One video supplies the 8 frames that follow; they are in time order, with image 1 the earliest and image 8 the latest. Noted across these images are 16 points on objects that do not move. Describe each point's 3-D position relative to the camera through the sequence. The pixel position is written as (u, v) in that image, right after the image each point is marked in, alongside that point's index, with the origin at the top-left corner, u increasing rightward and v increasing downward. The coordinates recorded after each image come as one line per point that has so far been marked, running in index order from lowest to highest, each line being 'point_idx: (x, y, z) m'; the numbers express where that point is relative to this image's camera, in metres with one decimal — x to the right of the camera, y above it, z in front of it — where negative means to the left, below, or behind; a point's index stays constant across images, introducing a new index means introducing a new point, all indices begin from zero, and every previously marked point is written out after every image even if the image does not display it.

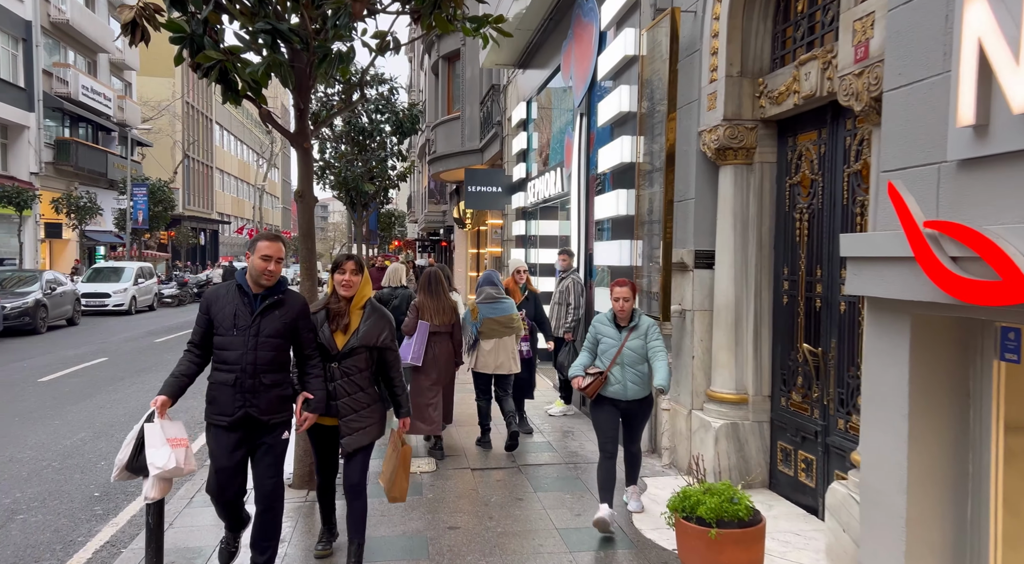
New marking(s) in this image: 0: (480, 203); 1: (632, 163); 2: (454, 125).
0: (-0.6, +1.4, +13.3) m
1: (+1.1, +1.1, +6.8) m
2: (-1.4, +3.9, +18.5) m
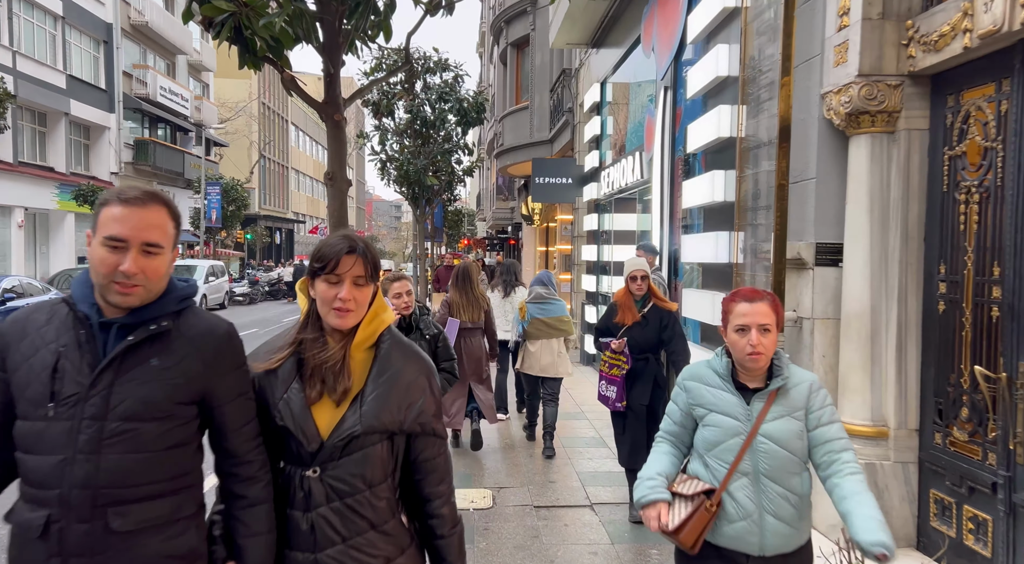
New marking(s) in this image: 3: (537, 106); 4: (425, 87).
0: (+0.6, +1.4, +12.3) m
1: (+1.7, +1.1, +5.7) m
2: (+0.3, +3.9, +17.5) m
3: (+0.6, +4.0, +17.0) m
4: (-1.6, +3.7, +14.1) m
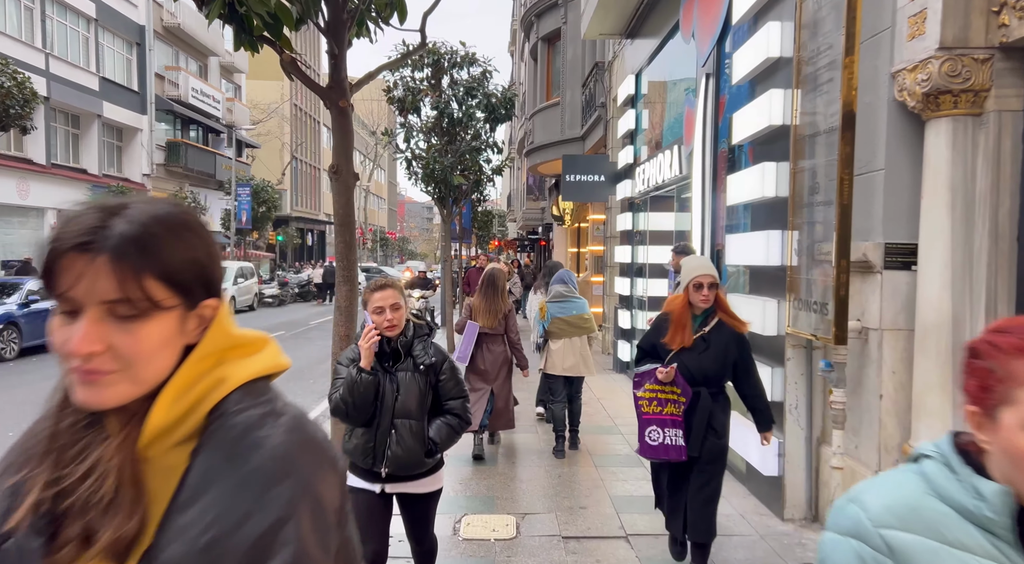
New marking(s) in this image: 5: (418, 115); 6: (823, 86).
0: (+1.1, +1.4, +11.7) m
1: (+1.8, +1.0, +5.1) m
2: (+0.9, +3.9, +17.0) m
3: (+1.2, +4.0, +16.5) m
4: (-1.1, +3.6, +13.7) m
5: (-1.7, +3.1, +13.9) m
6: (+1.9, +1.2, +4.5) m
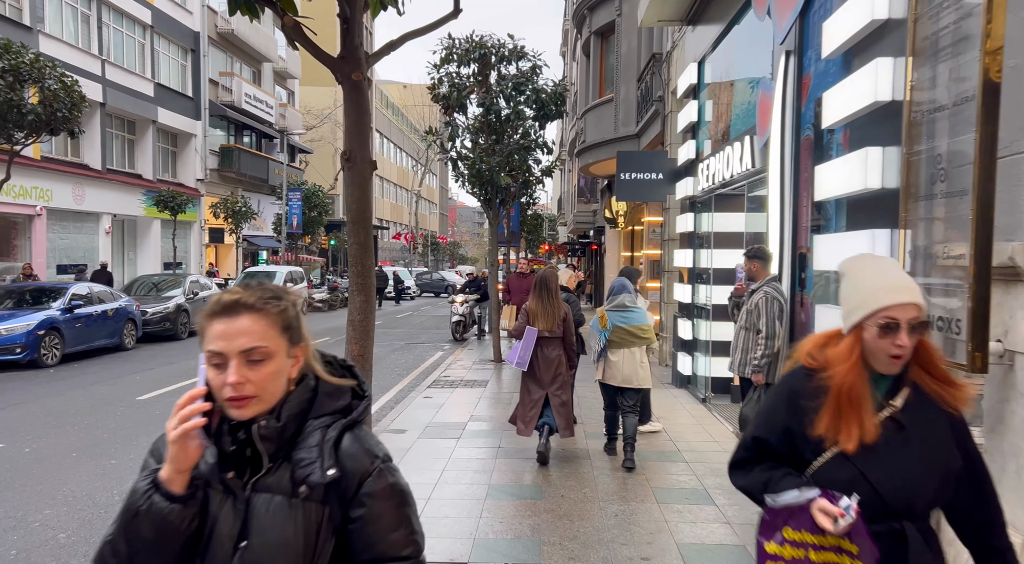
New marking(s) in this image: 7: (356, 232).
0: (+1.8, +1.3, +10.9) m
1: (+2.1, +1.0, +4.2) m
2: (+2.0, +3.7, +16.2) m
3: (+2.3, +3.8, +15.6) m
4: (-0.2, +3.5, +13.0) m
5: (-0.8, +3.0, +13.2) m
6: (+2.1, +1.1, +3.7) m
7: (-0.7, +0.2, +3.6) m
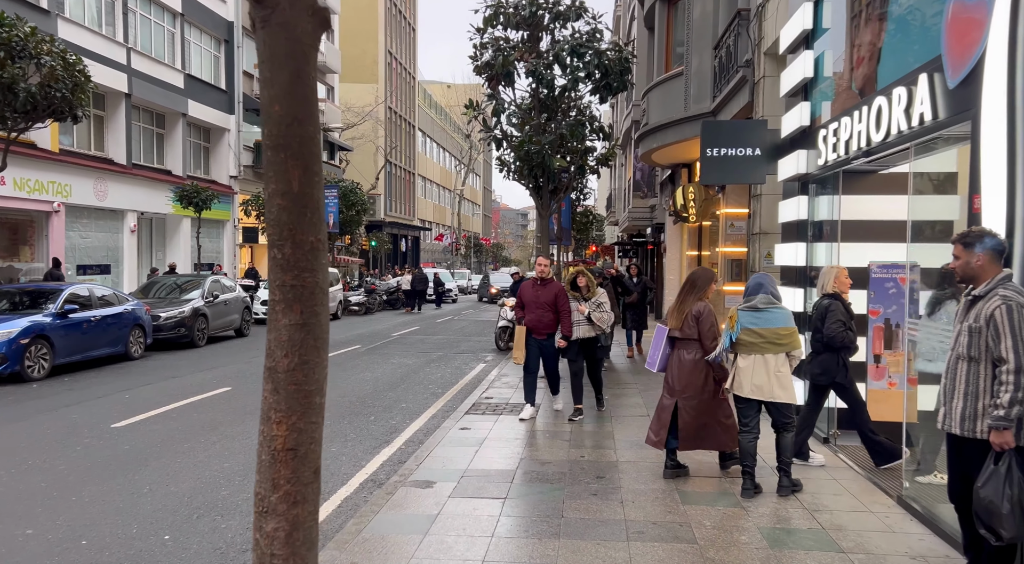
0: (+2.5, +1.2, +8.7) m
1: (+2.4, +1.0, +2.0) m
2: (+3.0, +3.7, +14.0) m
3: (+3.3, +3.8, +13.4) m
4: (+0.6, +3.5, +10.9) m
5: (0.0, +2.9, +11.2) m
6: (+2.4, +1.1, +1.5) m
7: (-0.5, +0.2, +1.6) m
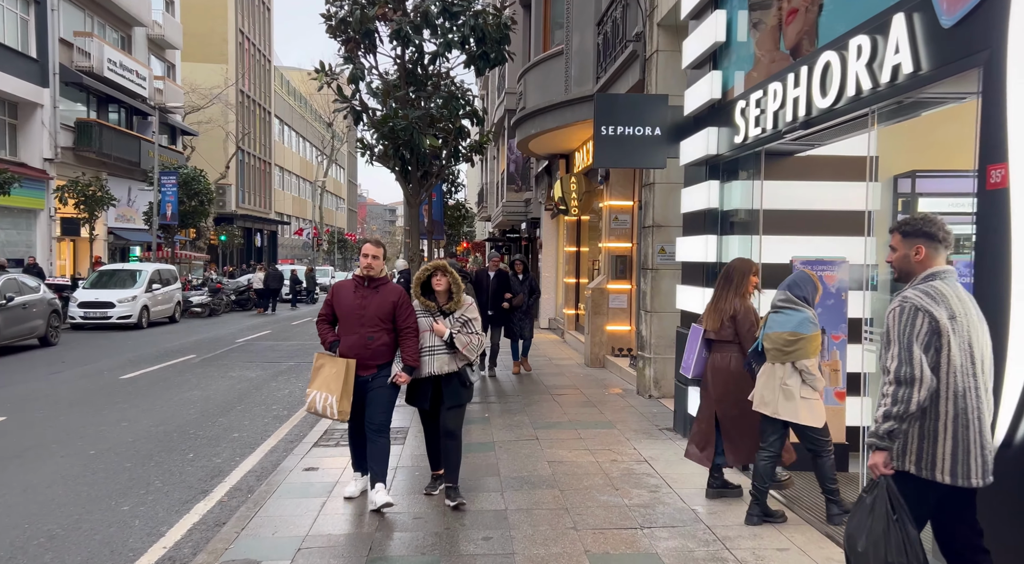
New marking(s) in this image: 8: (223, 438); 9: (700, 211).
0: (+1.1, +1.3, +7.5) m
1: (+2.2, +1.0, +0.9) m
2: (+0.7, +3.7, +12.8) m
3: (+1.0, +3.8, +12.3) m
4: (-1.1, +3.5, +9.4) m
5: (-1.8, +2.9, +9.5) m
6: (+2.3, +1.1, +0.4) m
7: (-0.6, +0.2, 0.0) m
8: (-2.9, -1.6, +7.6) m
9: (+1.8, +0.7, +7.0) m
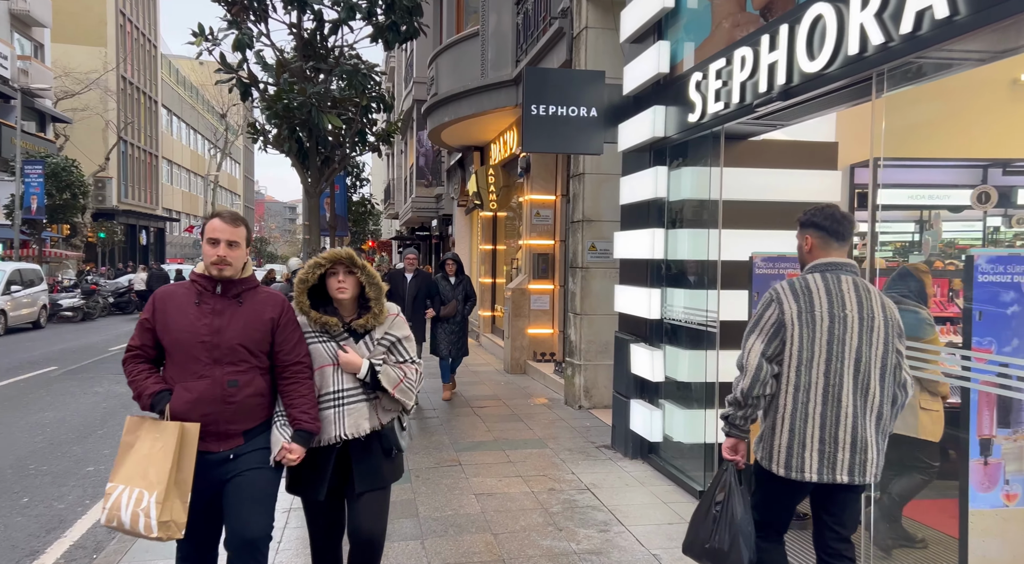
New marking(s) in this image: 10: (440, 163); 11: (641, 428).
0: (+0.4, +1.3, +6.6) m
1: (+2.3, +1.0, +0.2) m
2: (-0.7, +3.7, +11.8) m
3: (-0.3, +3.8, +11.3) m
4: (-2.1, +3.5, +8.2) m
5: (-2.7, +2.9, +8.3) m
6: (+2.4, +1.1, -0.3) m
7: (-0.3, +0.2, -1.1) m
8: (-3.6, -1.6, +6.2) m
9: (+1.1, +0.7, +6.2) m
10: (-1.9, +3.1, +19.5) m
11: (+1.1, -1.2, +5.9) m
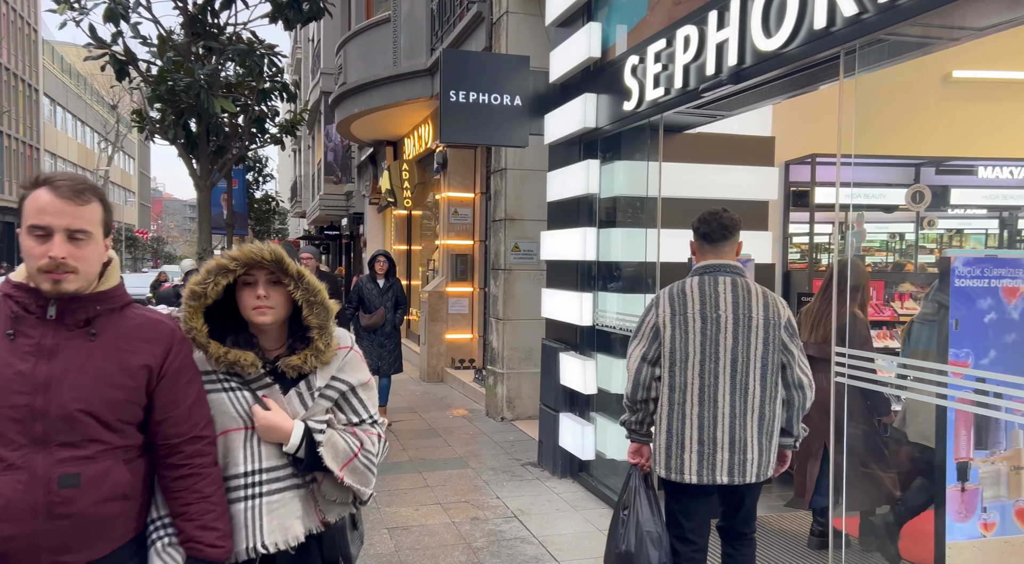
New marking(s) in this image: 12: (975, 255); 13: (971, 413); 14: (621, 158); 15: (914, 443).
0: (-0.3, +1.2, +6.0) m
1: (+2.3, +1.0, -0.1) m
2: (-1.9, +3.7, +11.1) m
3: (-1.5, +3.8, +10.6) m
4: (-2.9, +3.5, +7.3) m
5: (-3.6, +2.9, +7.3) m
6: (+2.5, +1.1, -0.6) m
7: (-0.1, +0.2, -1.7) m
8: (-4.2, -1.6, +5.2) m
9: (+0.5, +0.6, +5.7) m
10: (-4.0, +3.0, +18.5) m
11: (+0.5, -1.2, +5.4) m
12: (+1.9, +0.1, +3.2) m
13: (+1.9, -0.5, +3.1) m
14: (+0.8, +0.9, +5.2) m
15: (+1.8, -0.7, +3.4) m
